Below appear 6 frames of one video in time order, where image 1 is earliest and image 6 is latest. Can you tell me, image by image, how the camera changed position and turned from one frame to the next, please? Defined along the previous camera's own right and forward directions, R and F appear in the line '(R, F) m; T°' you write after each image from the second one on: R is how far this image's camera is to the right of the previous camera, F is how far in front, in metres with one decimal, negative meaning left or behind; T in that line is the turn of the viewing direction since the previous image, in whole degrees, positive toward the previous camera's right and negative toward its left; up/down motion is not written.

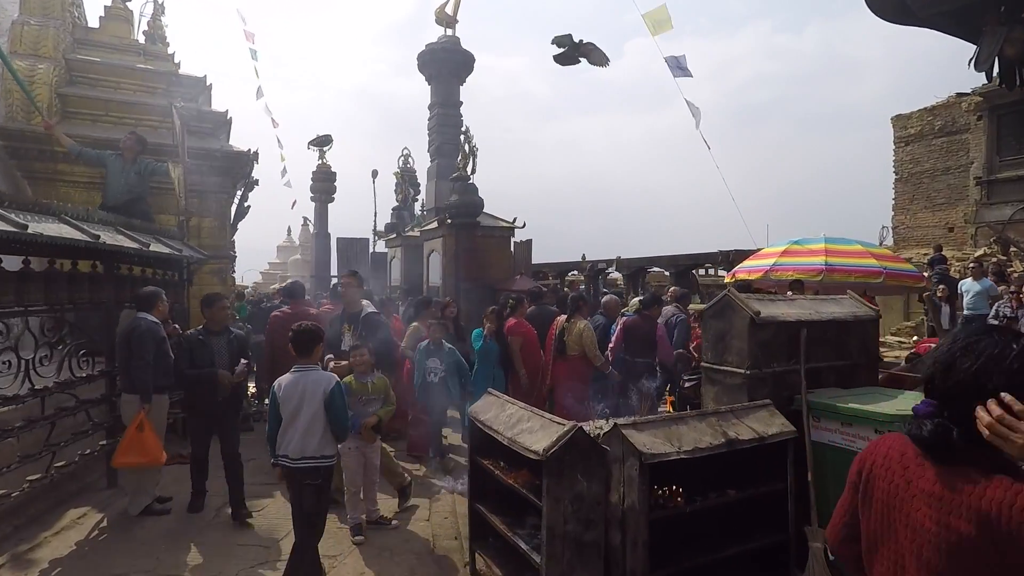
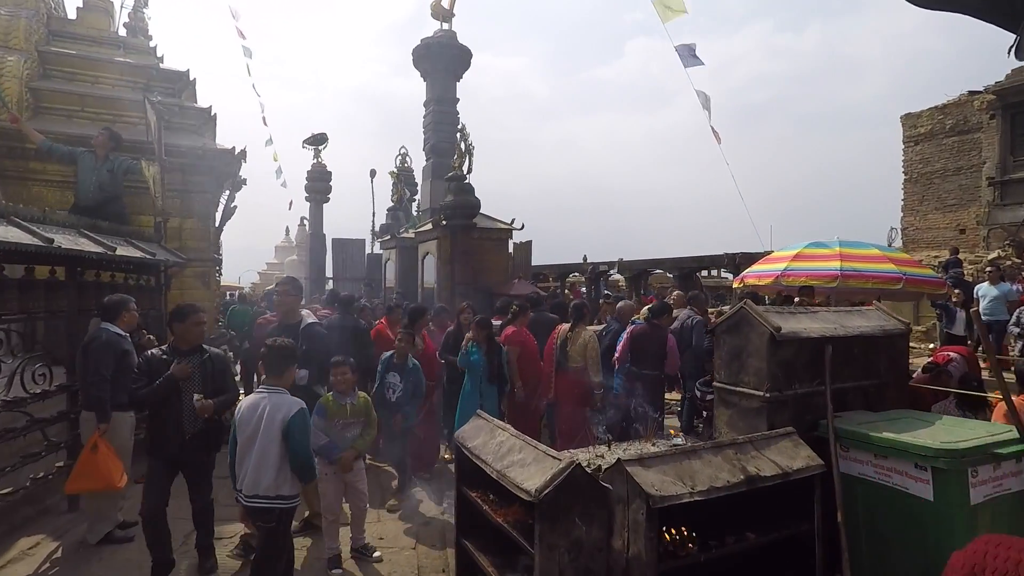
(+0.1, +0.4) m; 0°
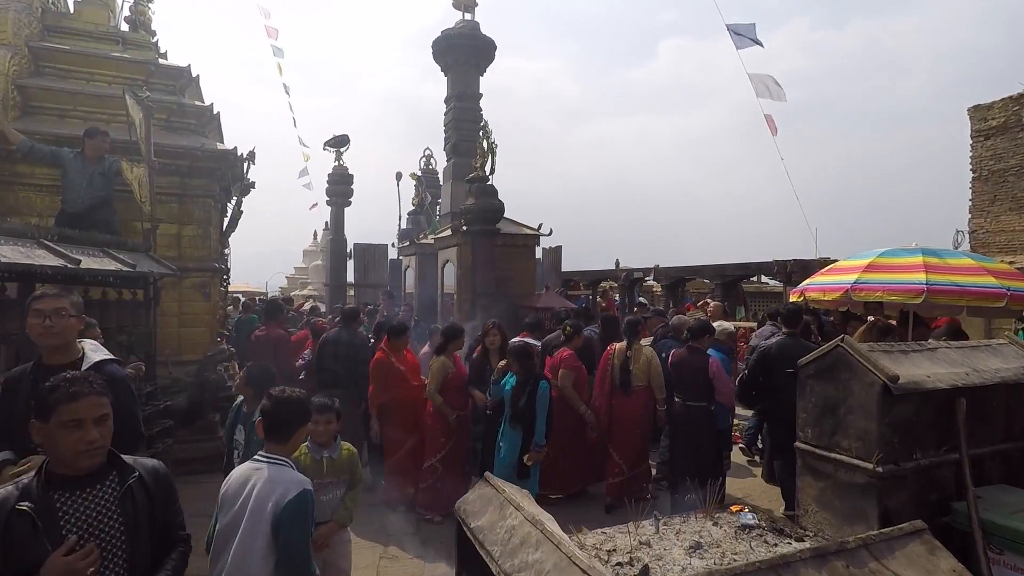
(+0.1, +0.8) m; -3°
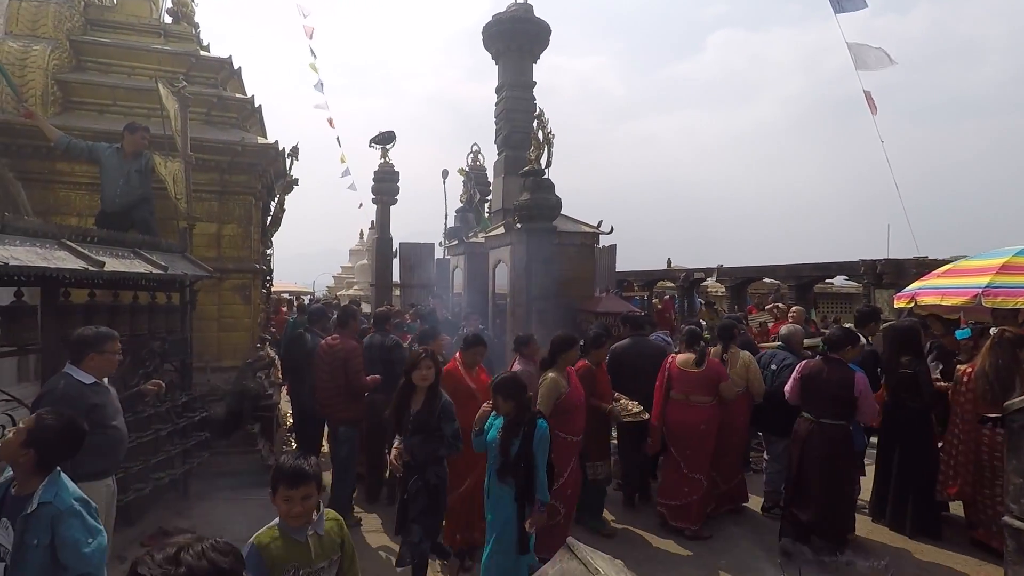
(-0.2, +0.7) m; -4°
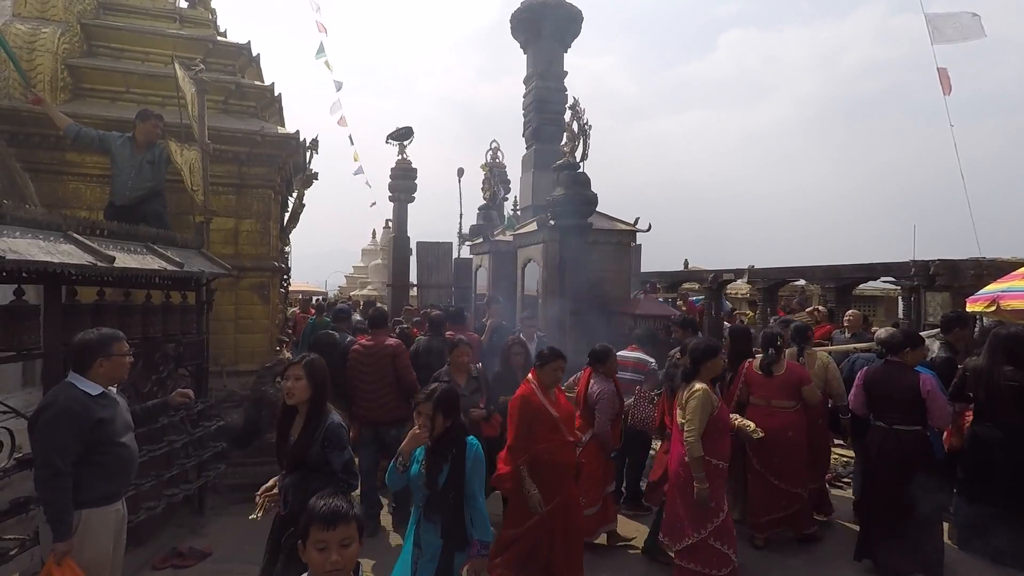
(-0.3, +0.4) m; -1°
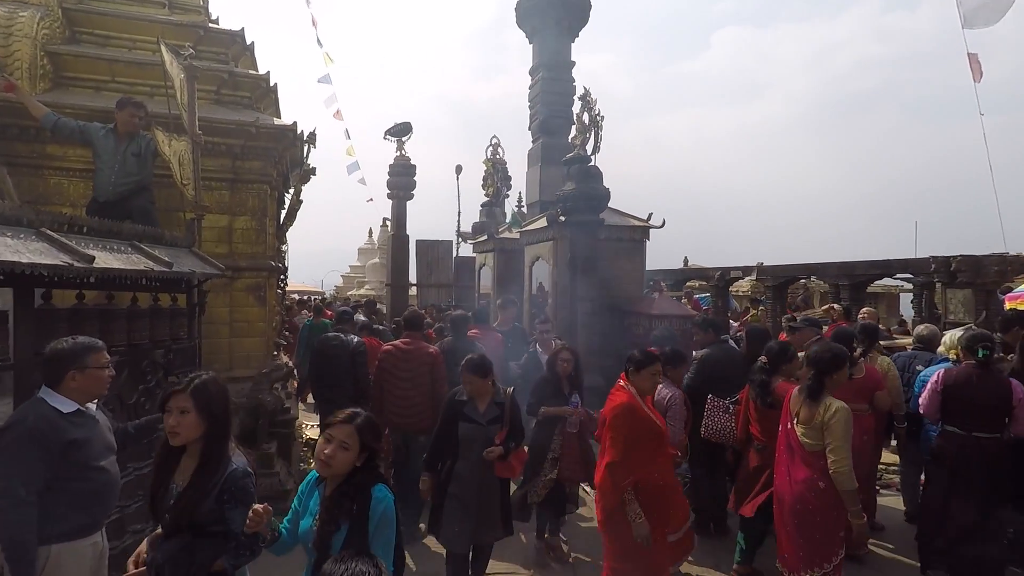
(-0.2, +0.3) m; 0°
